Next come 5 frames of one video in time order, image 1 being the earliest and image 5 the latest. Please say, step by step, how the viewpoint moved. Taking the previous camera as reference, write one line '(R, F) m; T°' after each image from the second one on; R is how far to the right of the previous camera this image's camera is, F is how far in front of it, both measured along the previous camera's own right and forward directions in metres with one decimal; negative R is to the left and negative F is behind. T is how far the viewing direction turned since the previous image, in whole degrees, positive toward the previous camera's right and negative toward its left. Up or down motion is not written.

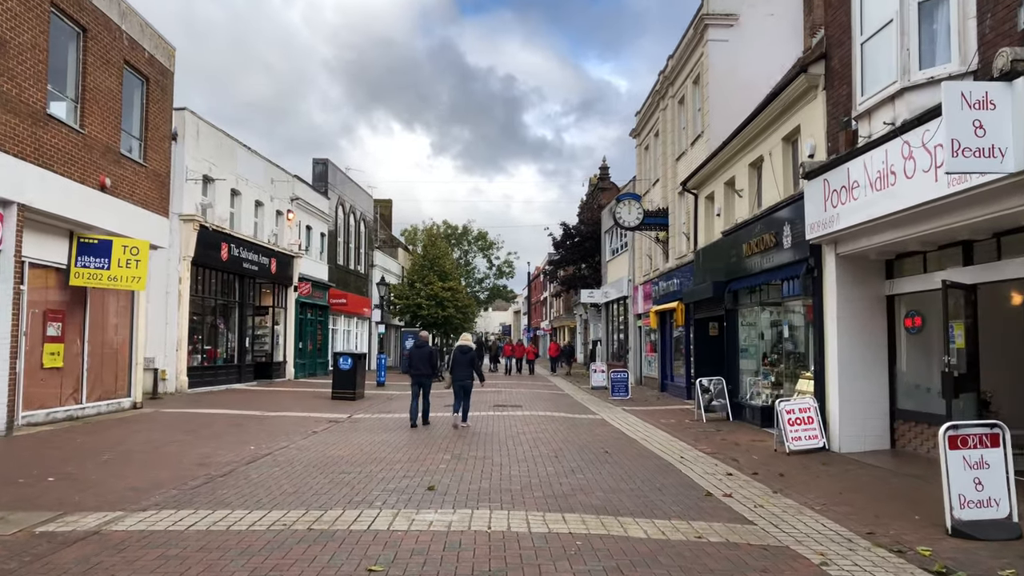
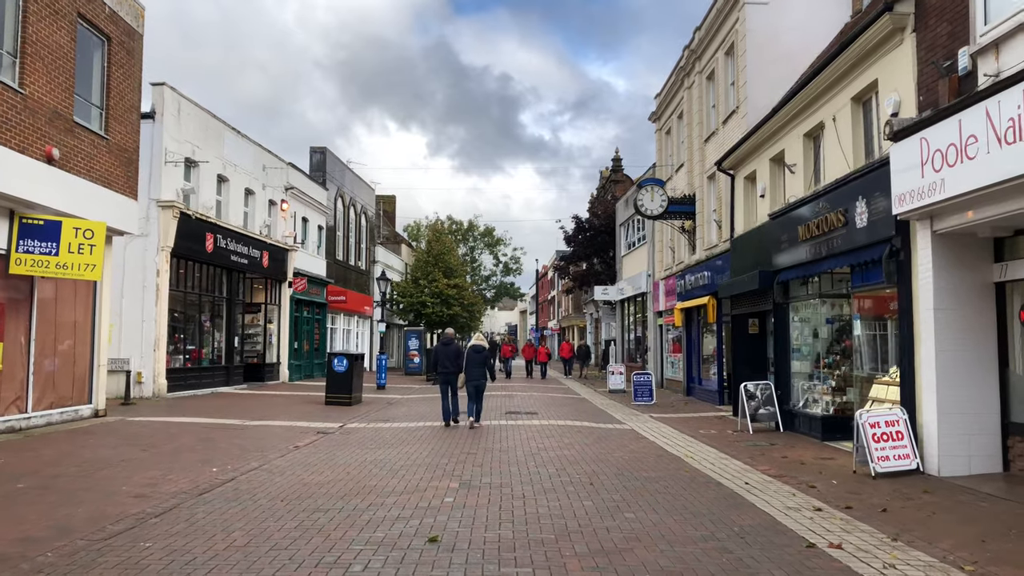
(-0.2, +2.0) m; 0°
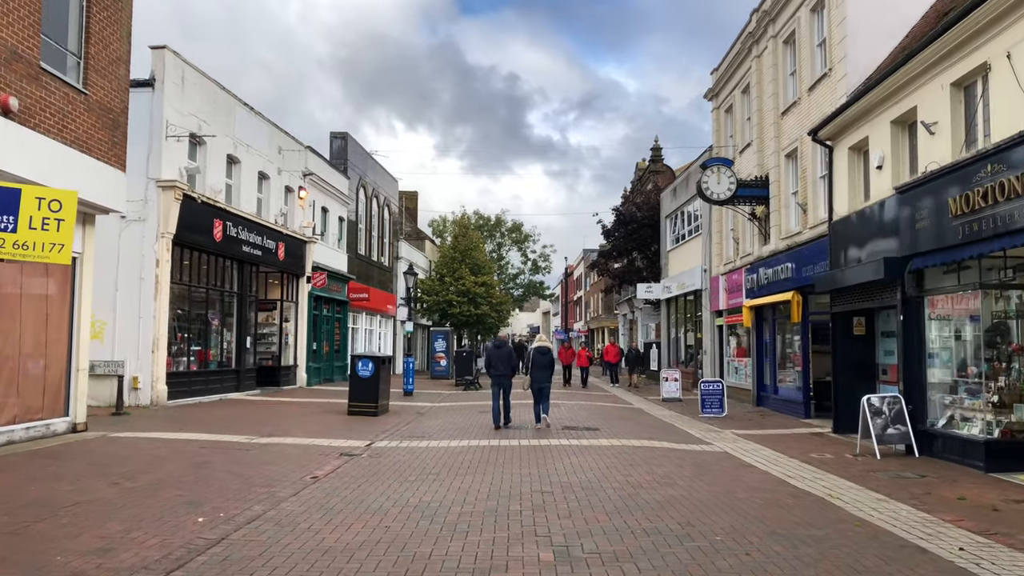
(-0.7, +2.5) m; -1°
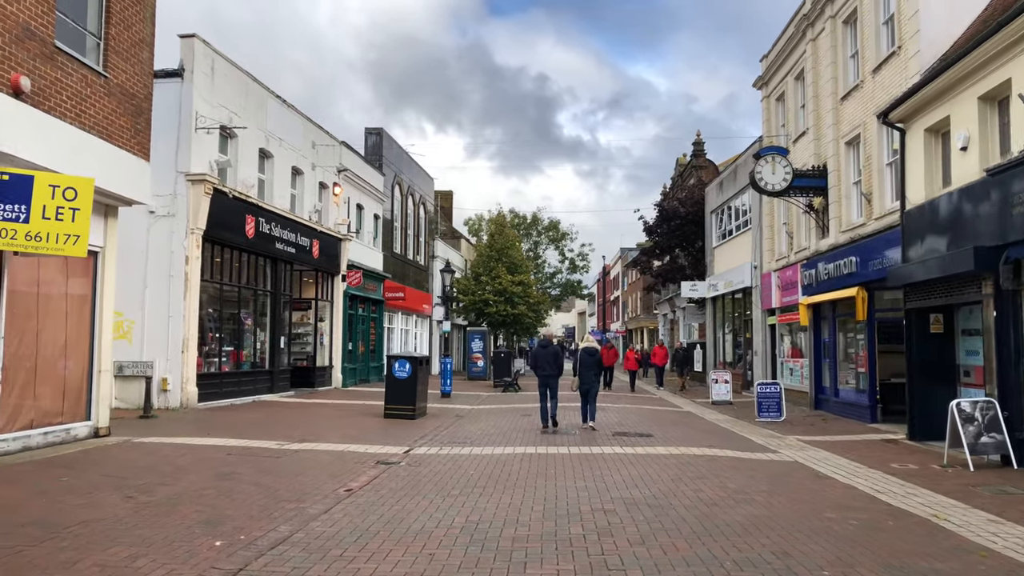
(-0.2, +0.9) m; -3°
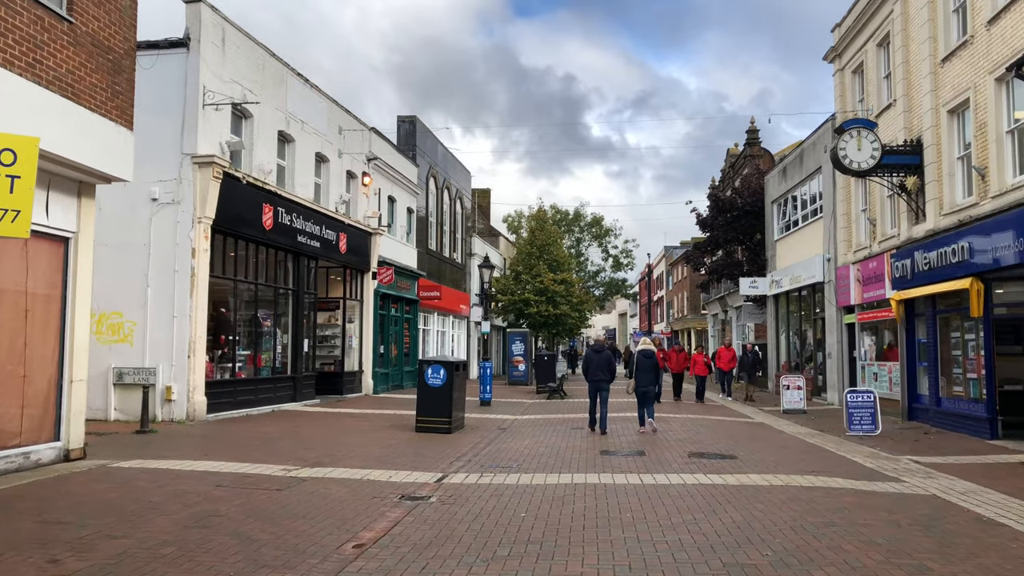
(-0.2, +2.0) m; -3°
